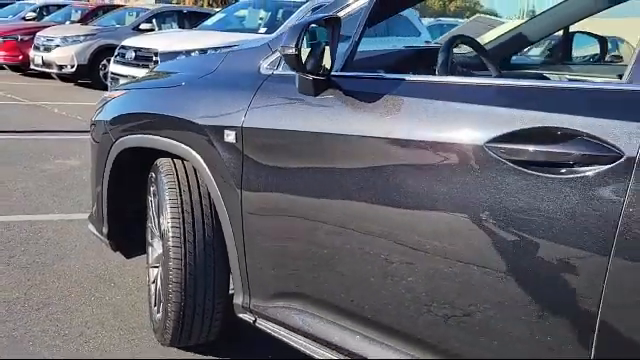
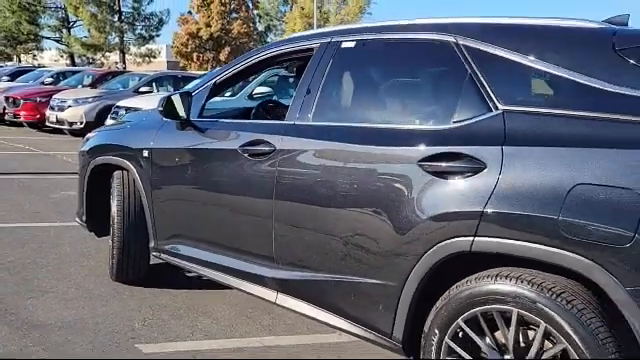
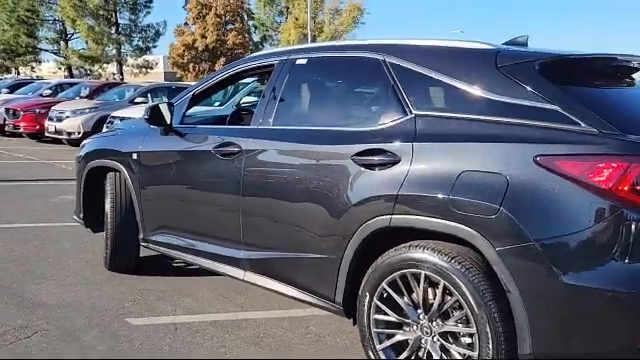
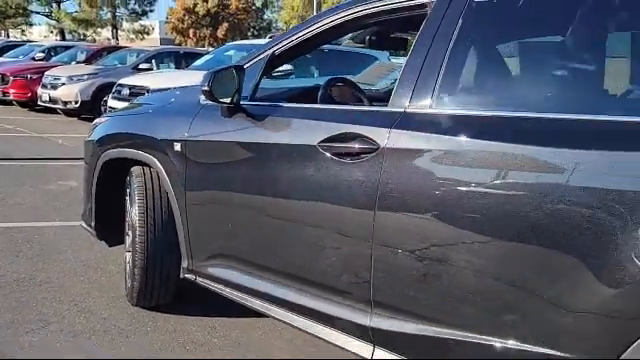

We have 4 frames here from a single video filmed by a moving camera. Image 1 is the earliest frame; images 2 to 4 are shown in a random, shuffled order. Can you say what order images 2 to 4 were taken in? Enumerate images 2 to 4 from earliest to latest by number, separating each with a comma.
4, 2, 3
